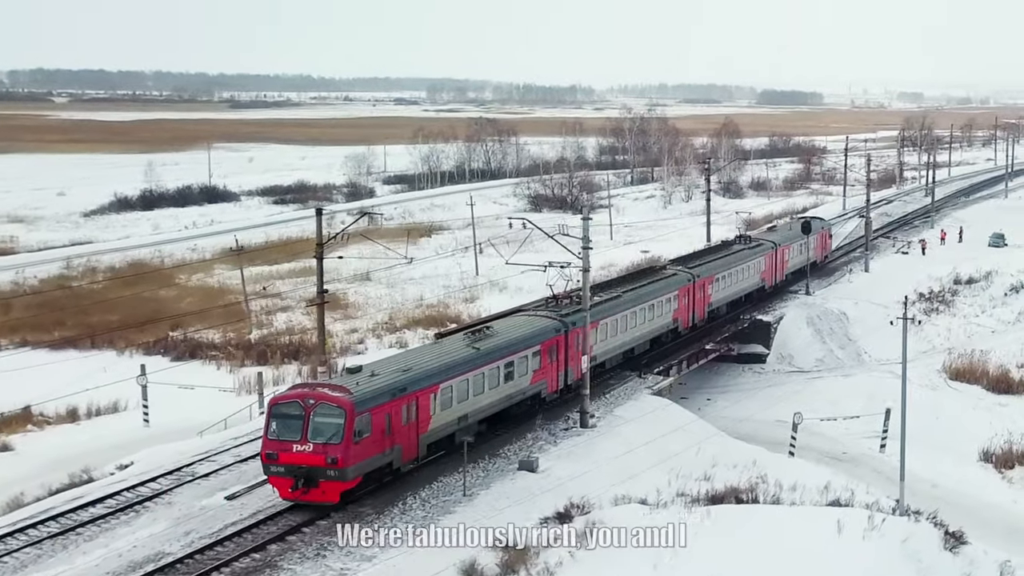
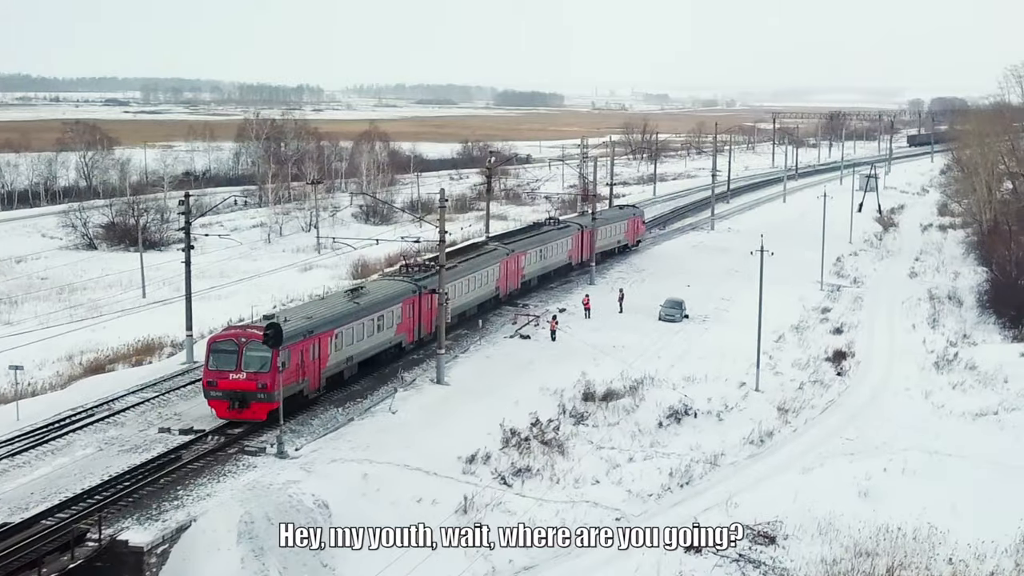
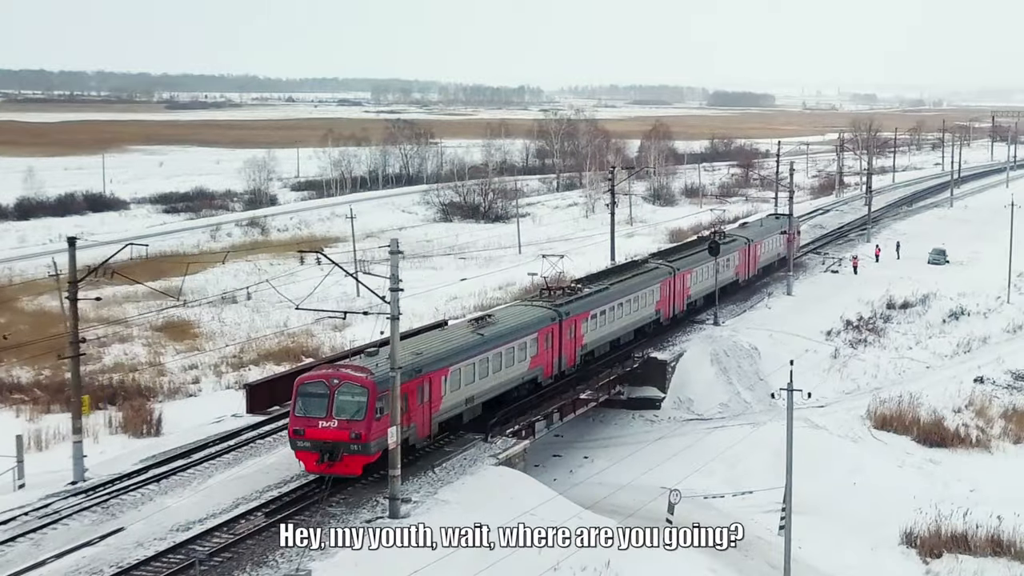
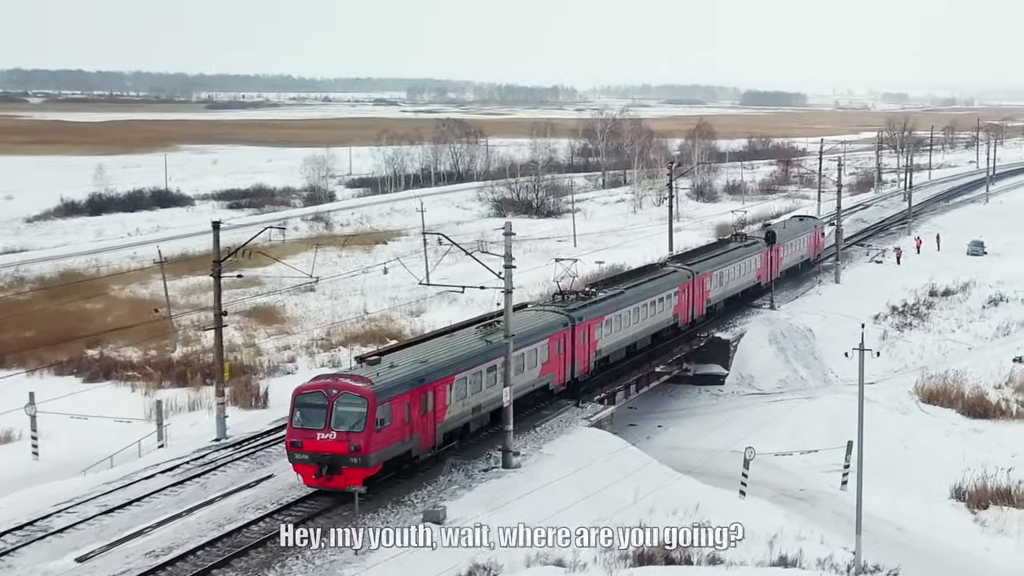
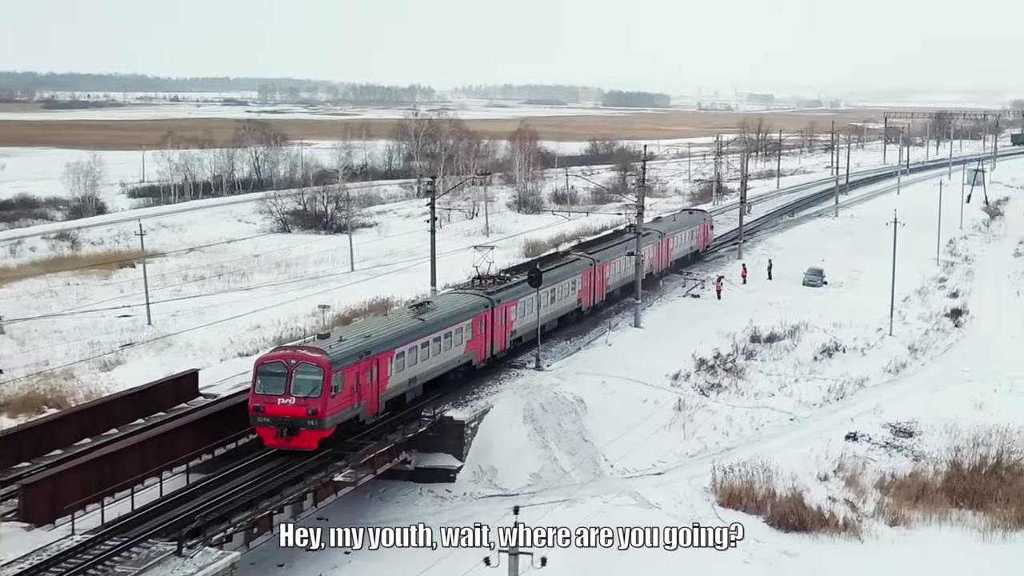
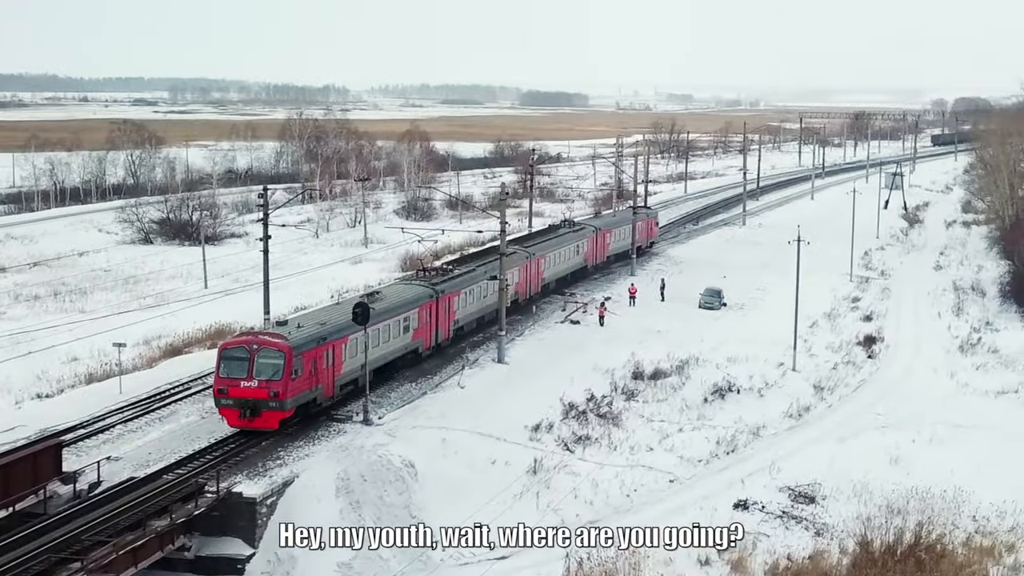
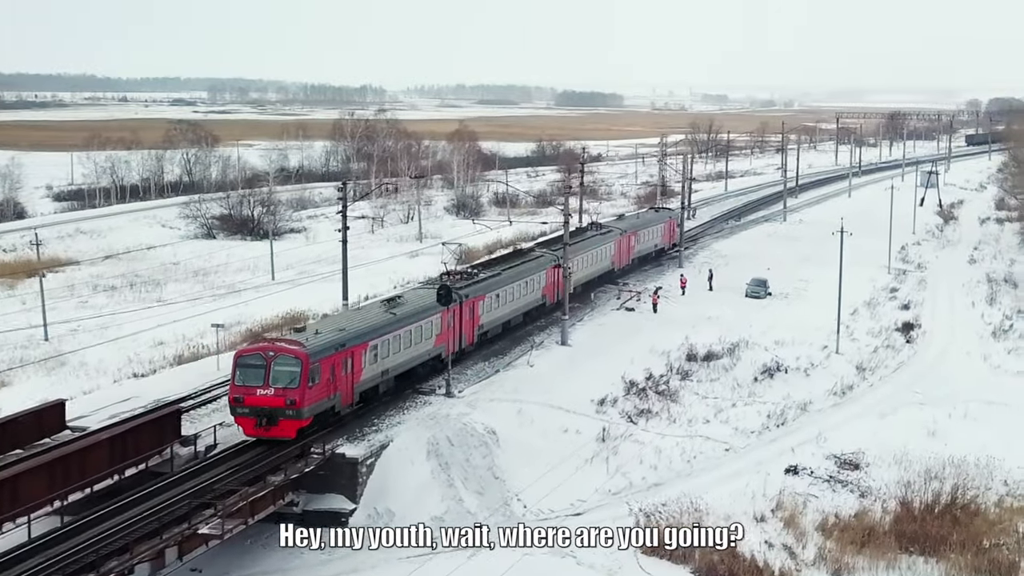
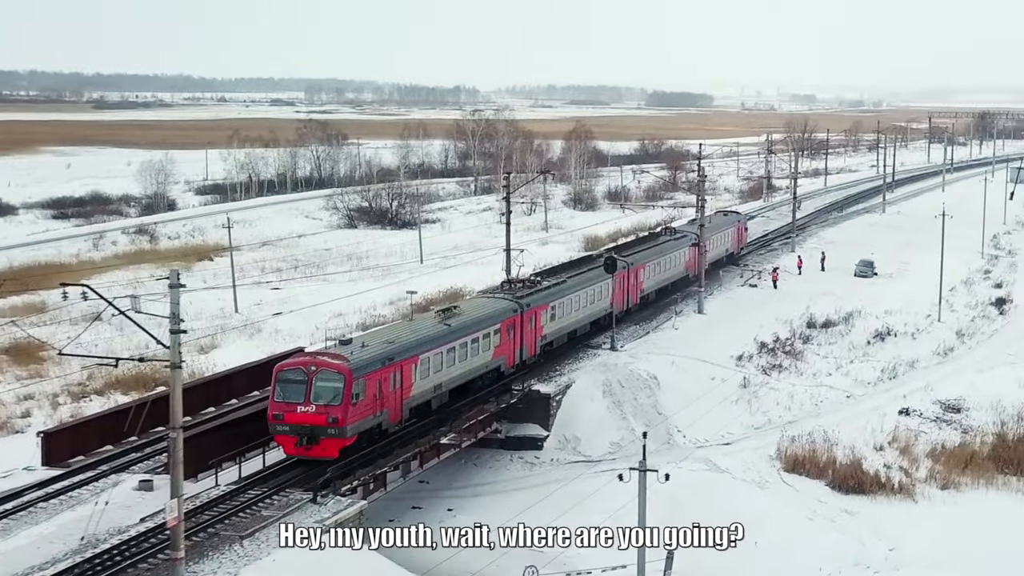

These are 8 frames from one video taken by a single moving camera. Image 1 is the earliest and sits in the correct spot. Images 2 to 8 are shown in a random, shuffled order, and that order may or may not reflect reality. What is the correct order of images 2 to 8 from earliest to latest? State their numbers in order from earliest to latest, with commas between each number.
4, 3, 8, 5, 7, 6, 2
